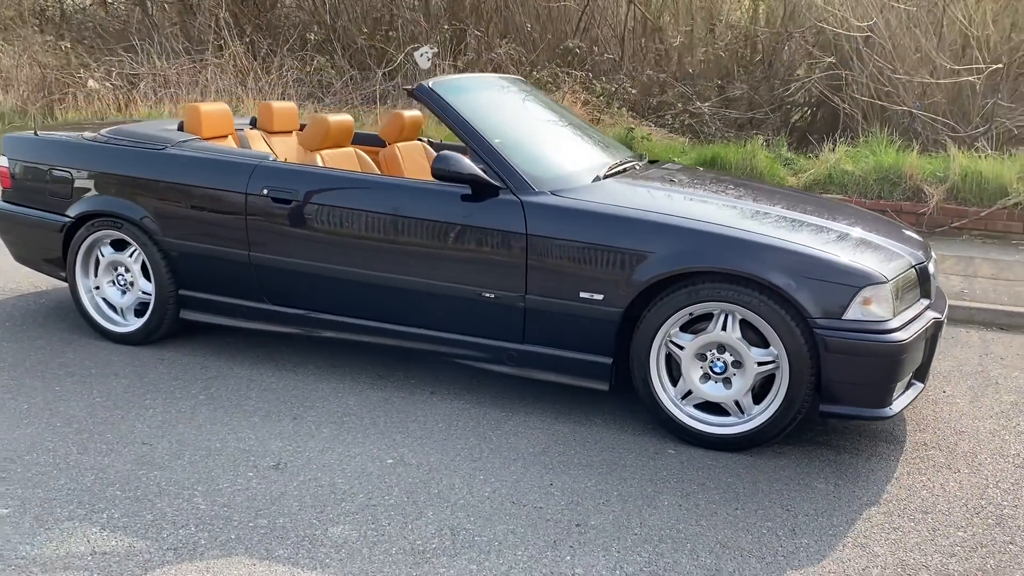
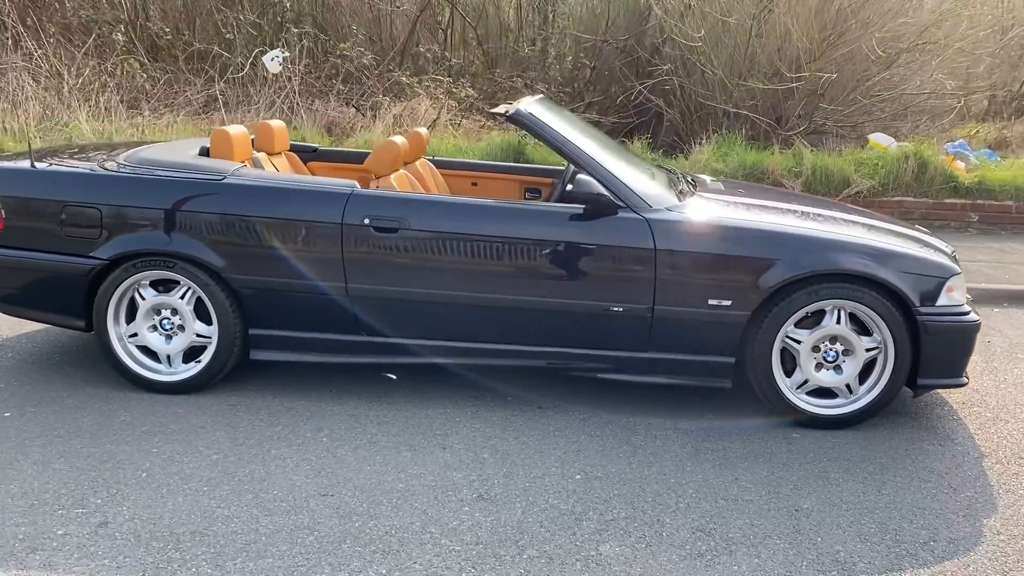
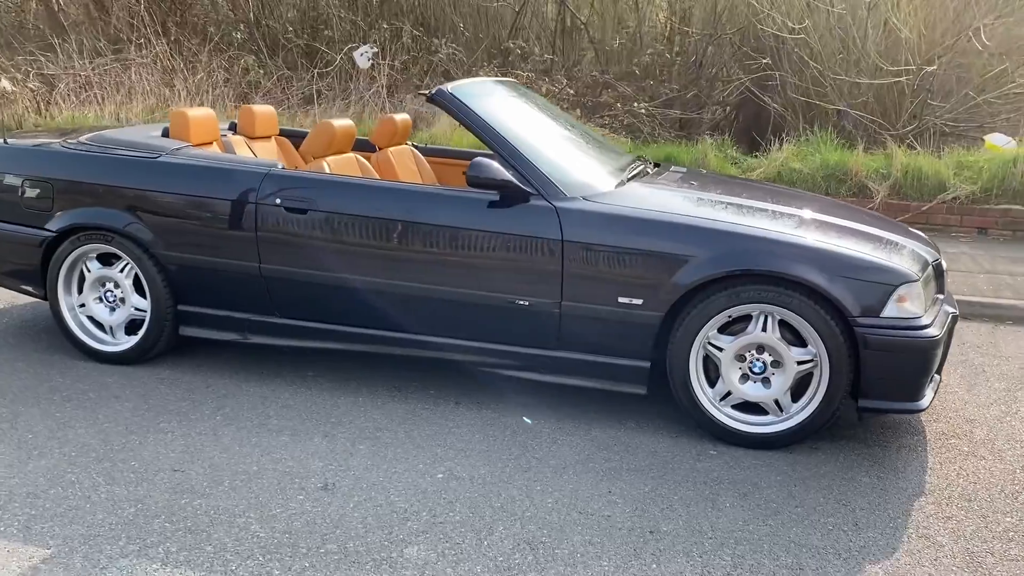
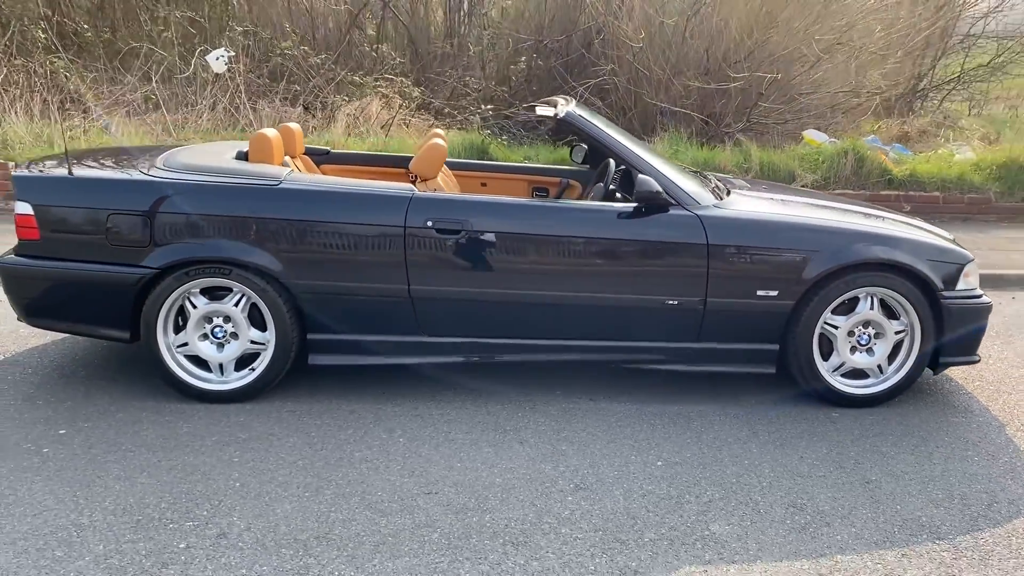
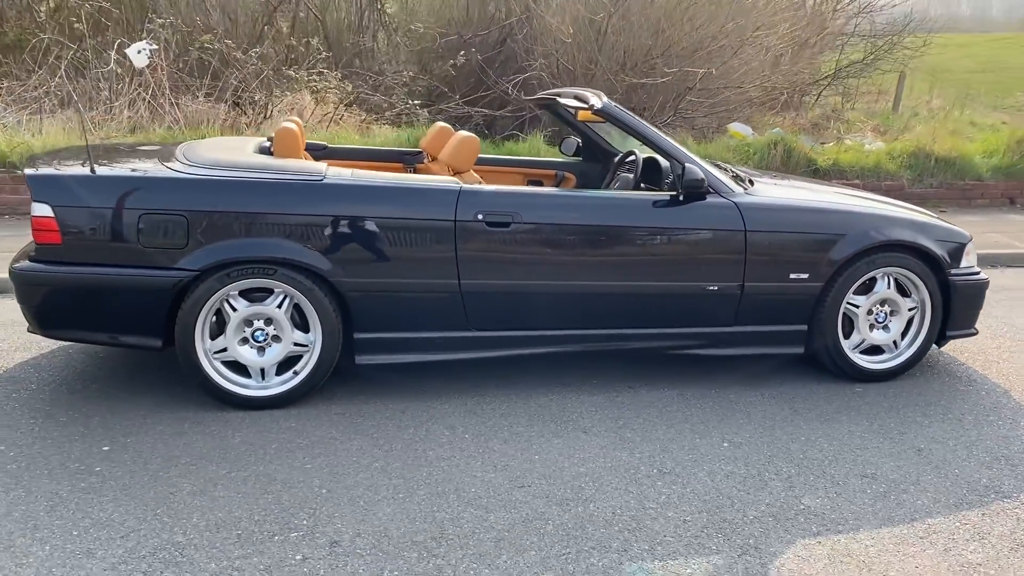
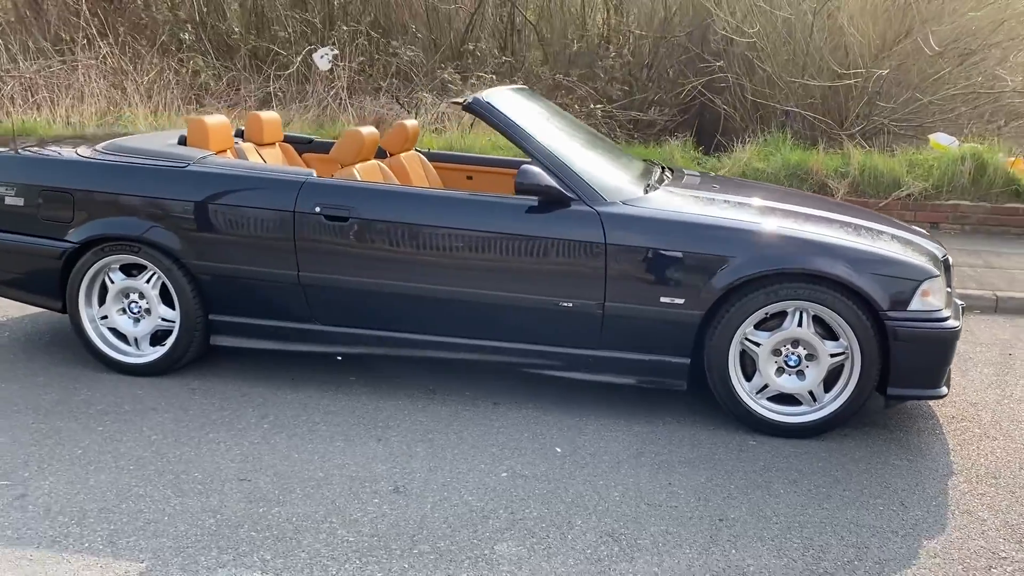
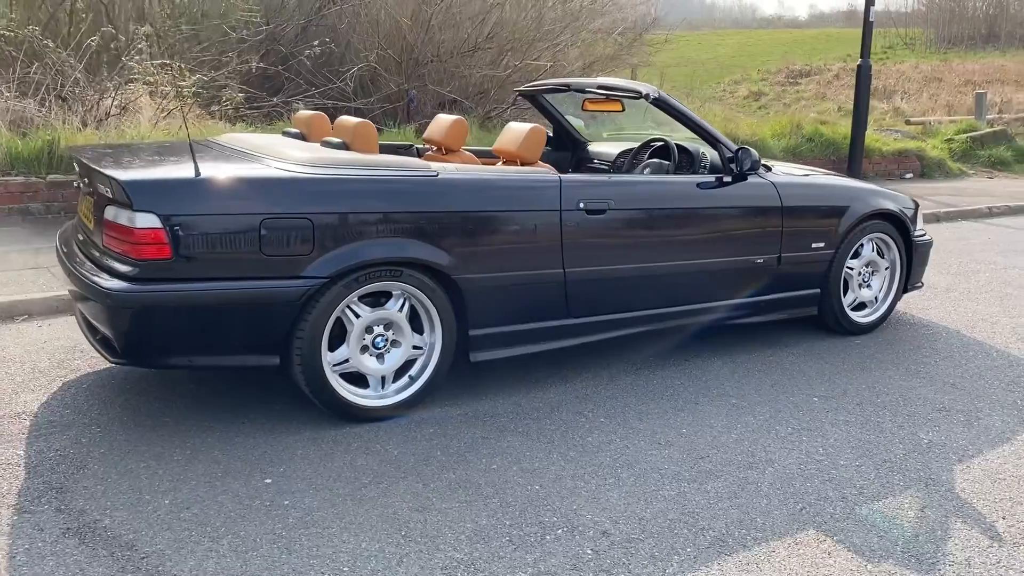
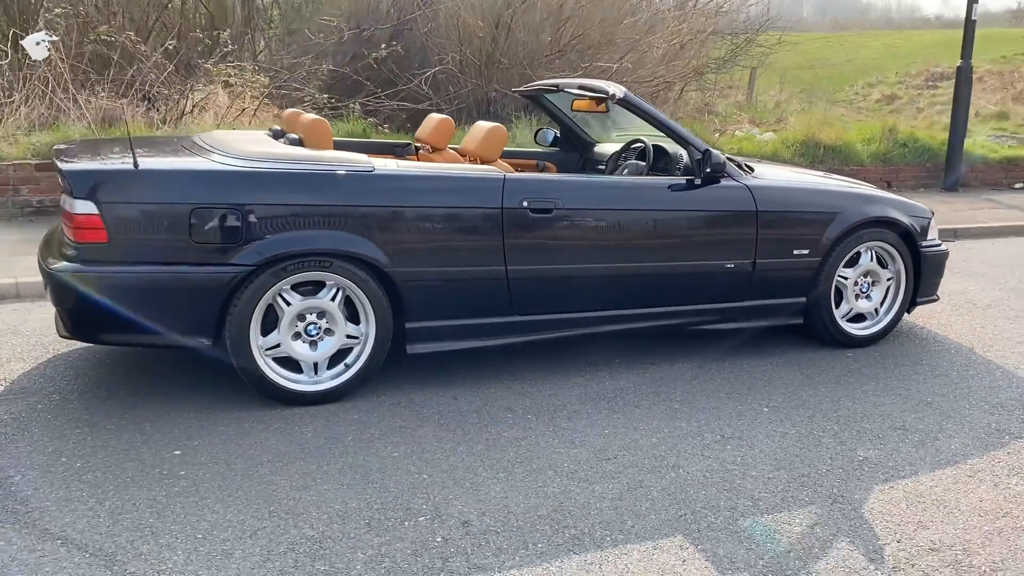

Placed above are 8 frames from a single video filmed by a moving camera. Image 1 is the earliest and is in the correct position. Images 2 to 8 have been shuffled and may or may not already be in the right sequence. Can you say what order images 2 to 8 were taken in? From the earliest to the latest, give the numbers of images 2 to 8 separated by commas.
3, 6, 2, 4, 5, 8, 7
